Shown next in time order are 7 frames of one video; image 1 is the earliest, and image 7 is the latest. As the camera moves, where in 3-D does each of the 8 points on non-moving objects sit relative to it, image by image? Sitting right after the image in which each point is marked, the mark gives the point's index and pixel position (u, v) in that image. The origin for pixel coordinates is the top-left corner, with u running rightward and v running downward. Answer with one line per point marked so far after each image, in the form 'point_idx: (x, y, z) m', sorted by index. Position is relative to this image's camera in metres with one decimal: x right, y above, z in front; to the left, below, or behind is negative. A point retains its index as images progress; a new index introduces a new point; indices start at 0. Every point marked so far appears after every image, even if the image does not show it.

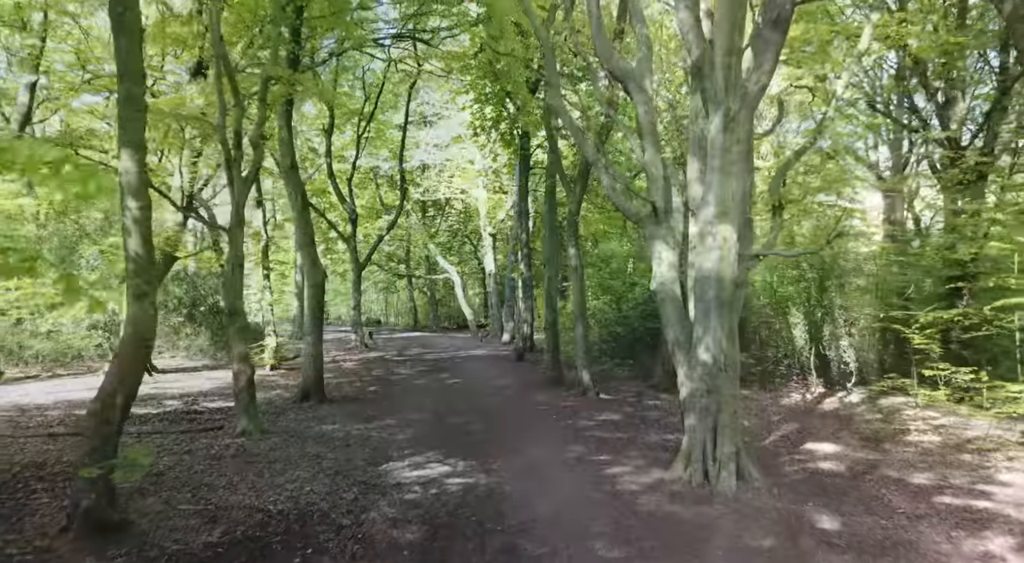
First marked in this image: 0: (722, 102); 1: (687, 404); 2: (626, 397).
0: (+2.2, +1.8, +6.8) m
1: (+1.9, -1.3, +7.3) m
2: (+2.3, -2.4, +13.4) m
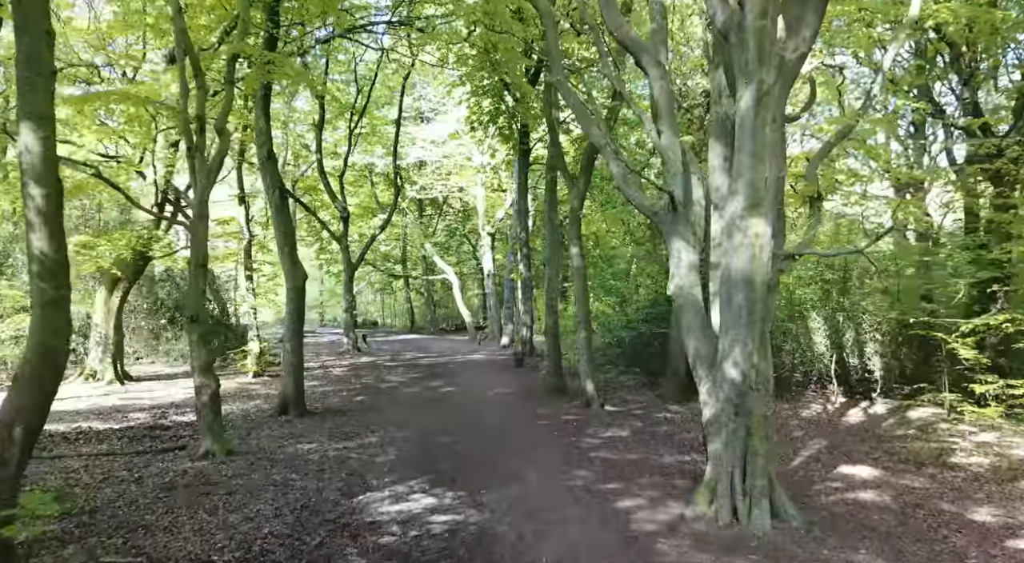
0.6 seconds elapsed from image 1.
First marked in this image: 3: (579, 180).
0: (+2.1, +1.8, +5.7) m
1: (+1.9, -1.4, +6.2) m
2: (+2.3, -2.4, +12.4) m
3: (+1.3, +1.9, +12.4) m
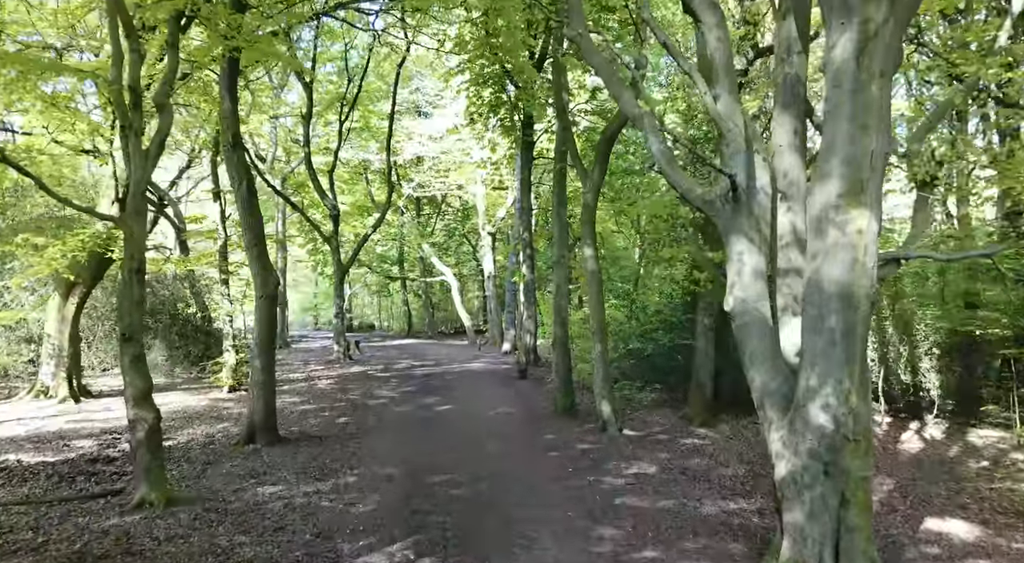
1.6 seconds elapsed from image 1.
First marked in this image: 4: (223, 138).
0: (+2.2, +1.7, +4.2) m
1: (+2.0, -1.5, +4.7) m
2: (+2.3, -2.5, +10.8) m
3: (+1.3, +1.8, +10.8) m
4: (-4.3, +2.1, +9.8) m
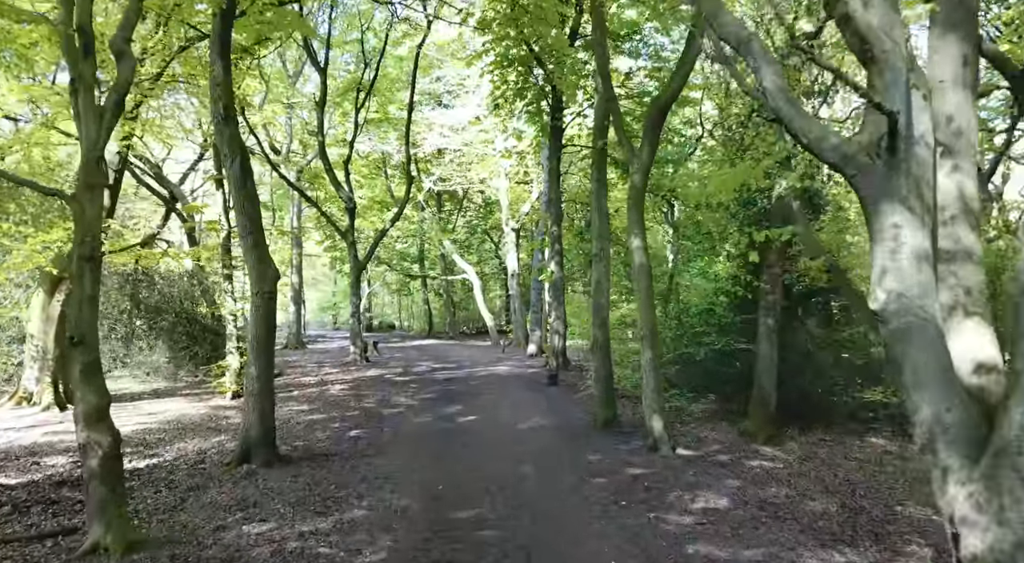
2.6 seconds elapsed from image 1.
0: (+2.5, +1.8, +2.7) m
1: (+2.3, -1.4, +3.2) m
2: (+2.8, -2.4, +9.3) m
3: (+1.8, +1.9, +9.3) m
4: (-3.8, +2.2, +8.5) m
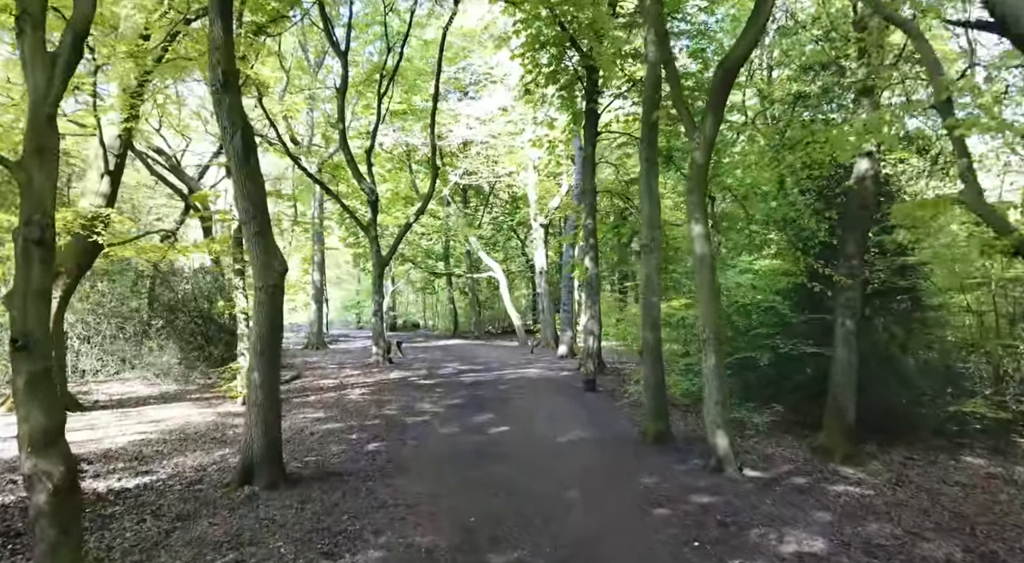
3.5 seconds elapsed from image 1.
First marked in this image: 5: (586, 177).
0: (+2.7, +1.9, +1.3) m
1: (+2.5, -1.3, +1.9) m
2: (+3.3, -2.4, +8.0) m
3: (+2.3, +2.0, +8.0) m
4: (-3.4, +2.3, +7.4) m
5: (+2.1, +2.9, +18.2) m
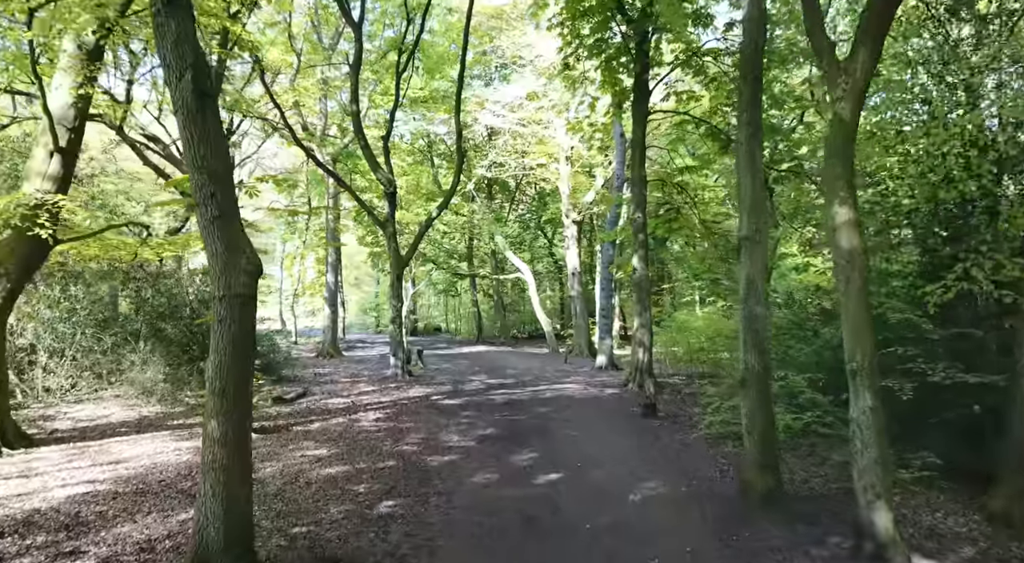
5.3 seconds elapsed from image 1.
0: (+3.1, +1.8, -1.1) m
1: (+2.9, -1.4, -0.6) m
2: (+3.9, -2.4, +5.5) m
3: (+2.9, +1.9, +5.6) m
4: (-2.8, +2.3, +5.1) m
5: (+3.0, +2.8, +15.8) m
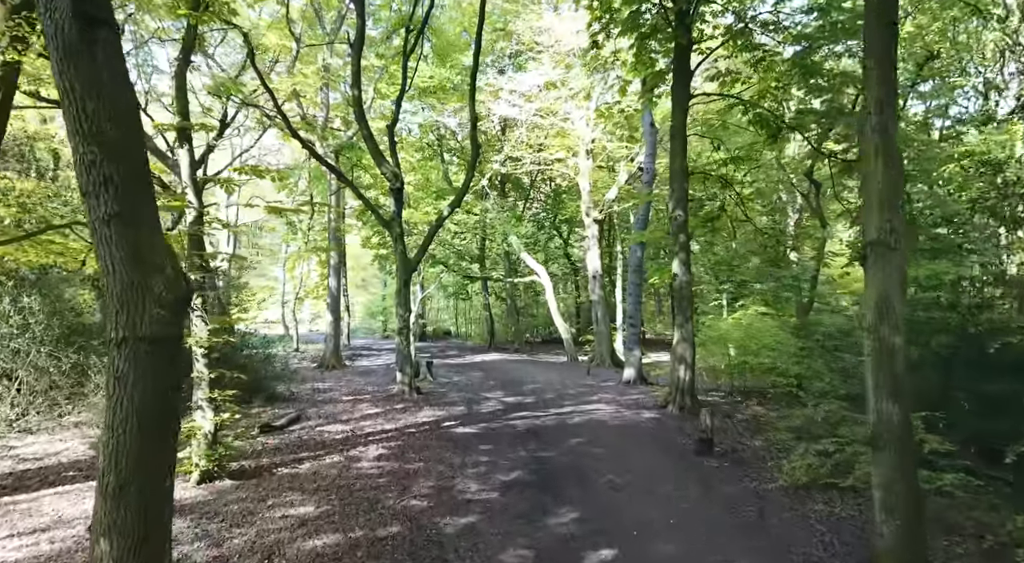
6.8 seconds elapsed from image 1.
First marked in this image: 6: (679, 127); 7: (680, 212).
0: (+3.4, +1.6, -3.0) m
1: (+3.2, -1.5, -2.5) m
2: (+4.3, -2.6, +3.5) m
3: (+3.3, +1.8, +3.7) m
4: (-2.5, +2.1, +3.2) m
5: (+3.4, +2.7, +13.8) m
6: (+3.5, +3.2, +13.8) m
7: (+3.5, +1.5, +13.9) m
